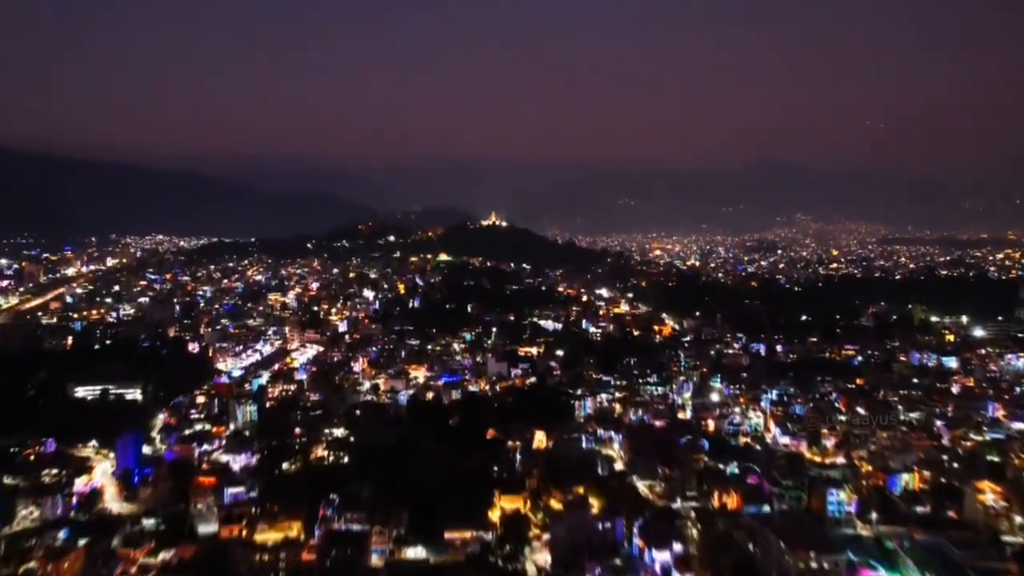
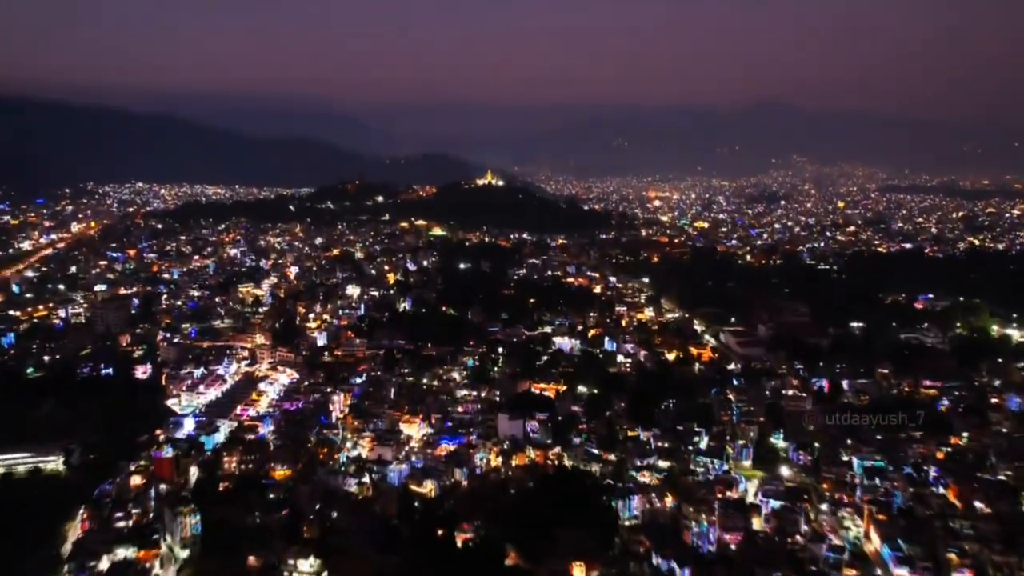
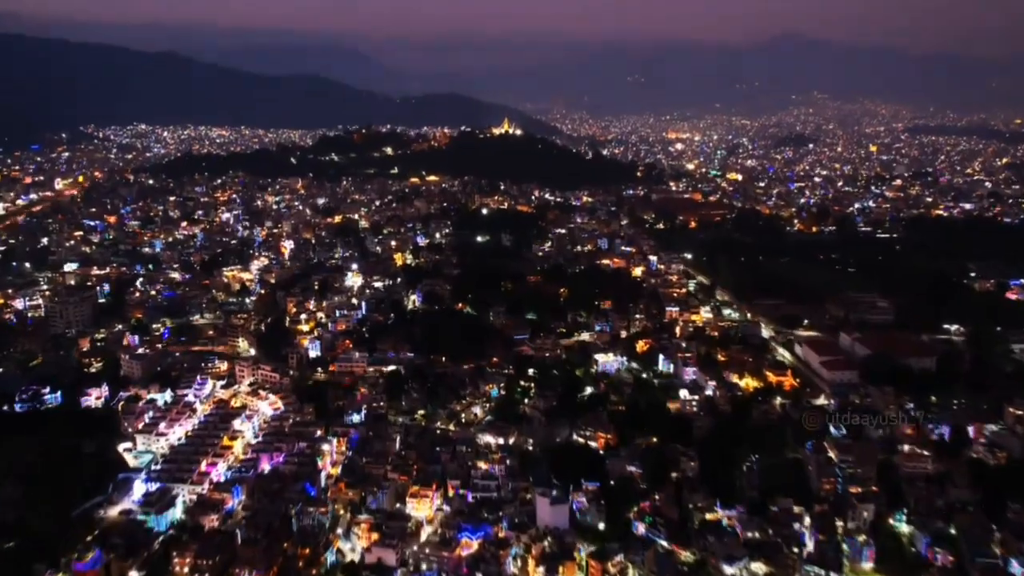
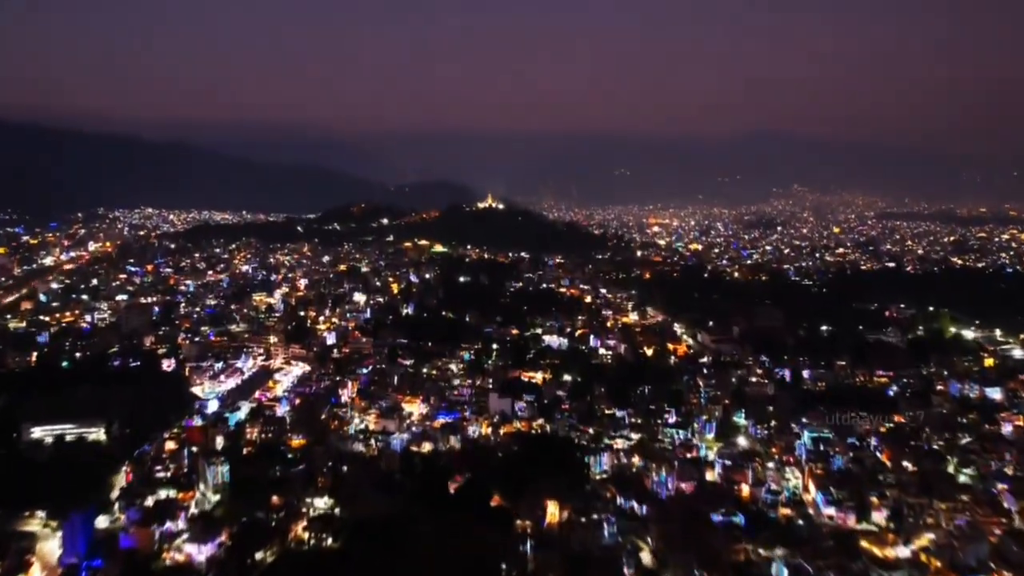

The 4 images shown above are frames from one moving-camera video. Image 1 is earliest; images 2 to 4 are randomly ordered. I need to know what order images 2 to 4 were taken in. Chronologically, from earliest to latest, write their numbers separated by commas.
4, 2, 3
